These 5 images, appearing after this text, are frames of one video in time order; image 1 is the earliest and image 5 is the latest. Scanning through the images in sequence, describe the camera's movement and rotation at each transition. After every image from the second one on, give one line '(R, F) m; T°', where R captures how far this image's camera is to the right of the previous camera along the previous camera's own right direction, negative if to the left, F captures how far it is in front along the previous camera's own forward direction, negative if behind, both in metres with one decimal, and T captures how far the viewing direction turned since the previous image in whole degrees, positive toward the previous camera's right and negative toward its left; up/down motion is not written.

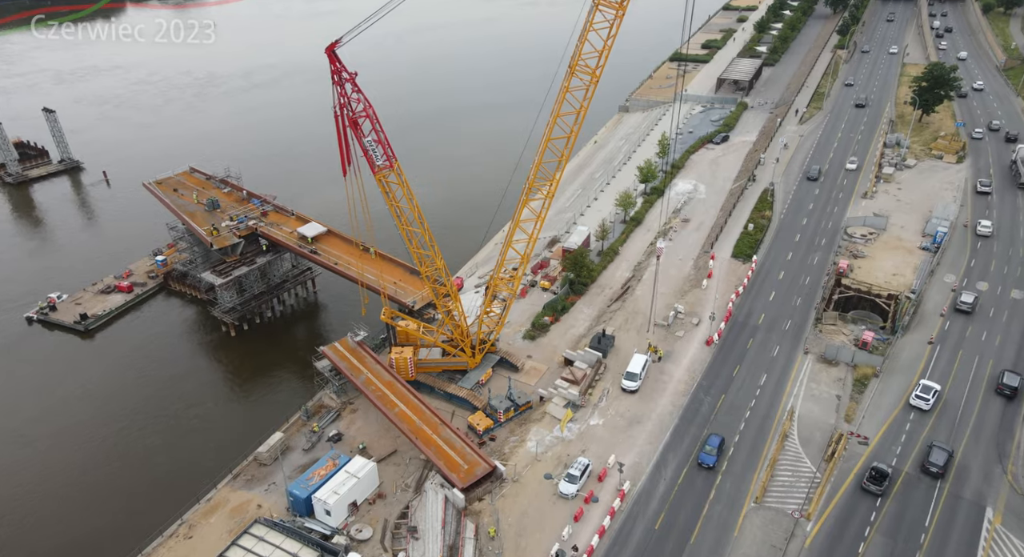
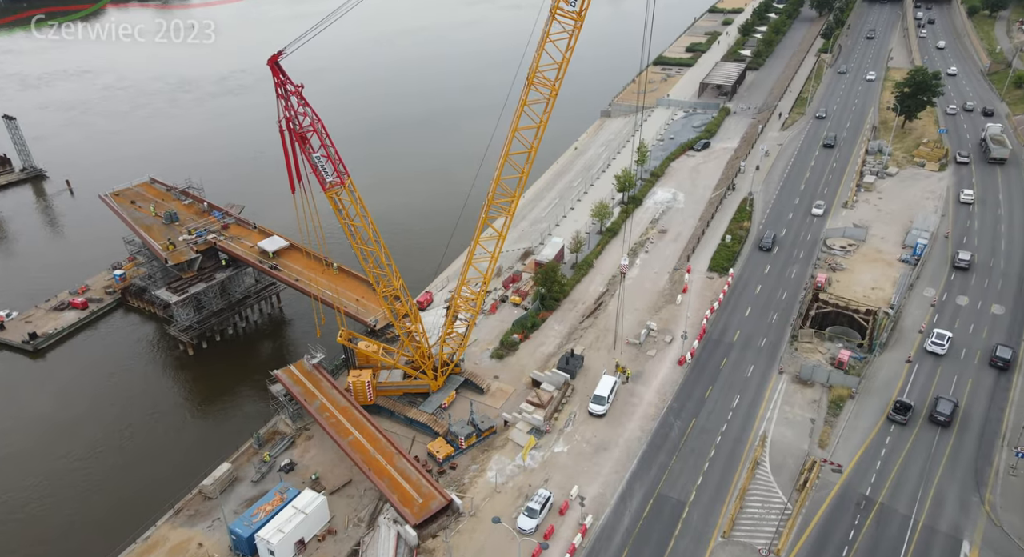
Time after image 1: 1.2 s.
(+2.0, +1.9) m; +1°
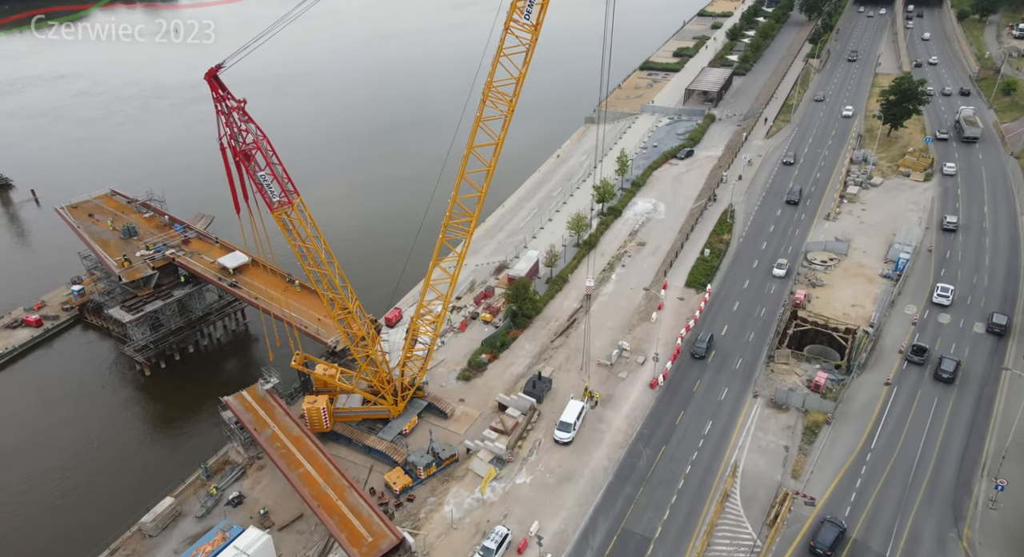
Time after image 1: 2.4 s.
(+2.1, +1.8) m; 0°
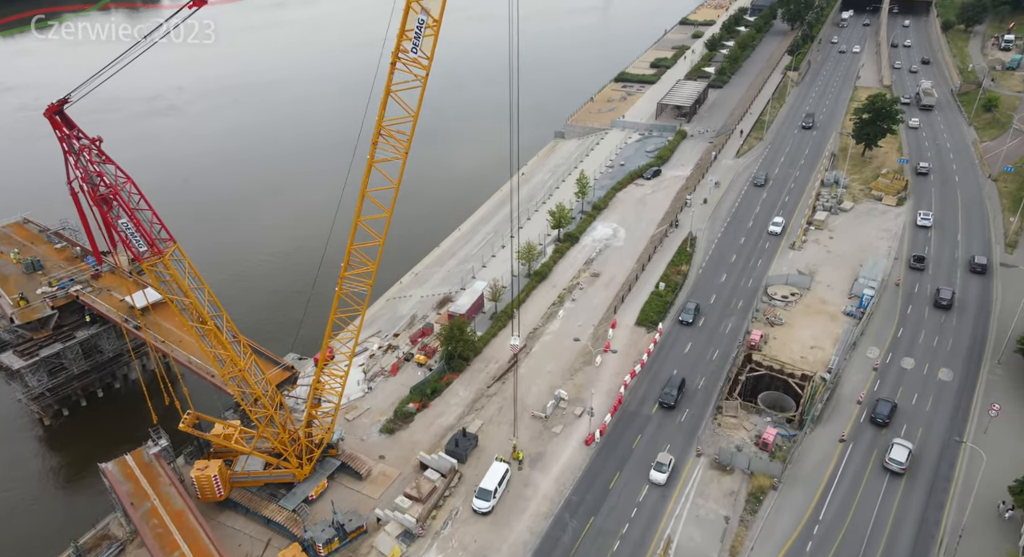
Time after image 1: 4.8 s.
(+4.7, +4.0) m; +1°
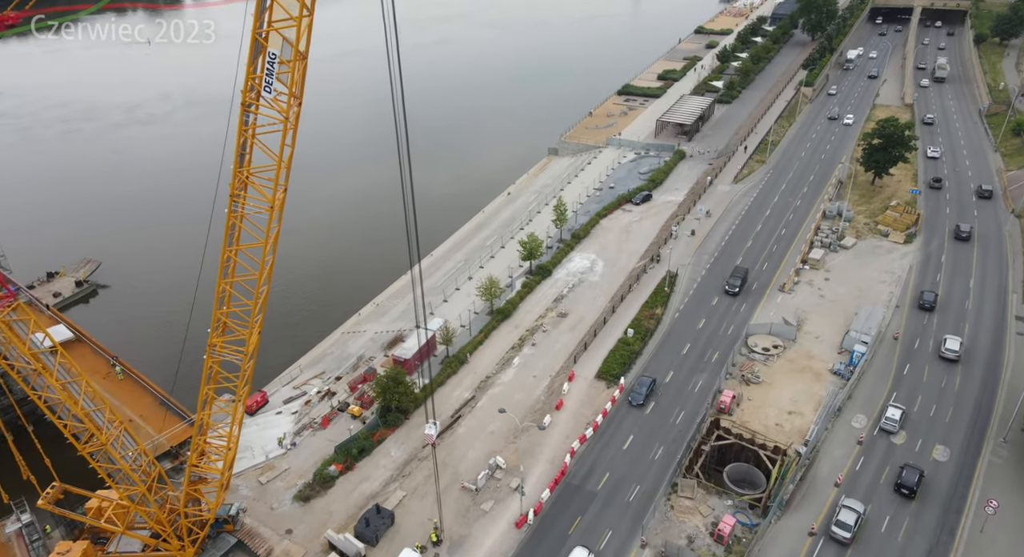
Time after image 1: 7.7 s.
(+5.6, +5.4) m; -2°
